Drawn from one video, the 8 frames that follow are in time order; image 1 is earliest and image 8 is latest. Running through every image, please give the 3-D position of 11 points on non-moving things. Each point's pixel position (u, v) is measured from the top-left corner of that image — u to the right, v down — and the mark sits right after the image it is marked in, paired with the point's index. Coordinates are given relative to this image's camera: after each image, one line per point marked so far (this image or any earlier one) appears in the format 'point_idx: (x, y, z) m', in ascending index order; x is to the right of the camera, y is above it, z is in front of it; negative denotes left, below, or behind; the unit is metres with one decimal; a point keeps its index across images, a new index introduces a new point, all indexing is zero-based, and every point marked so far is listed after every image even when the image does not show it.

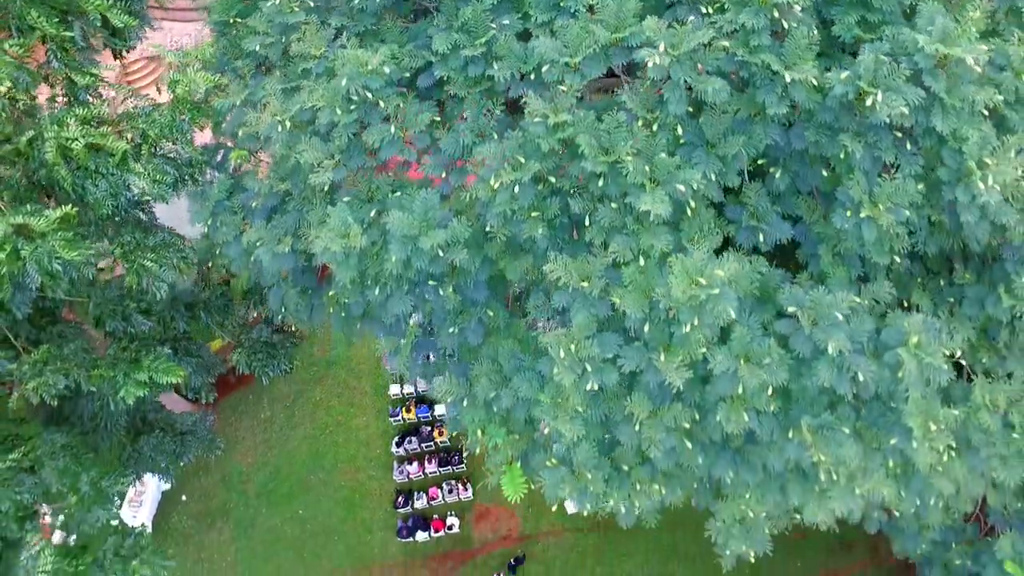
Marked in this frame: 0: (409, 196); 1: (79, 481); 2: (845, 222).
0: (-1.3, +1.2, +5.4) m
1: (-9.0, -4.0, +9.0) m
2: (+3.8, +0.8, +4.9) m
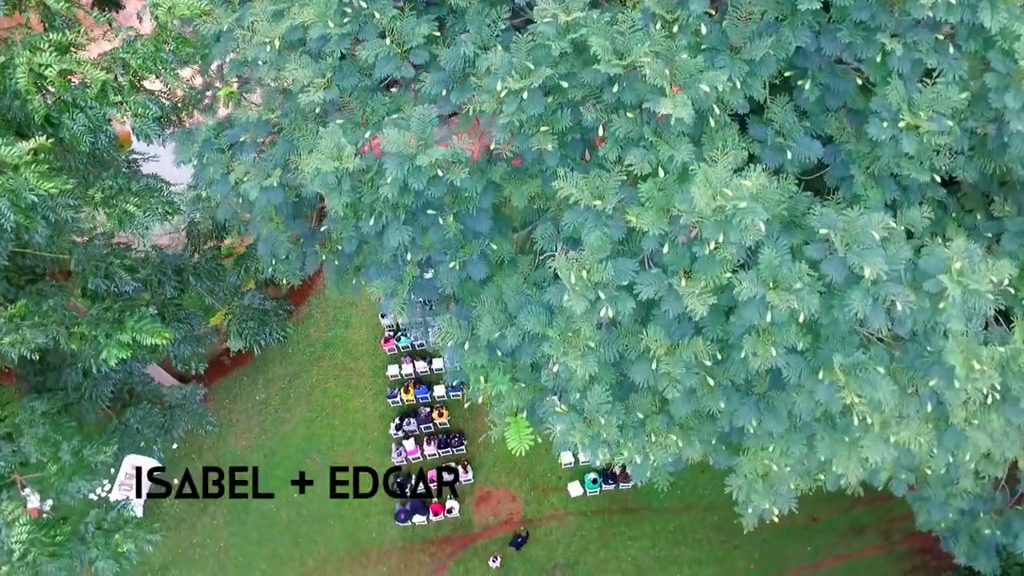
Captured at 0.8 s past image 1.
0: (-1.2, +2.0, +5.0) m
1: (-8.9, -3.2, +8.5) m
2: (+3.8, +1.6, +4.5) m
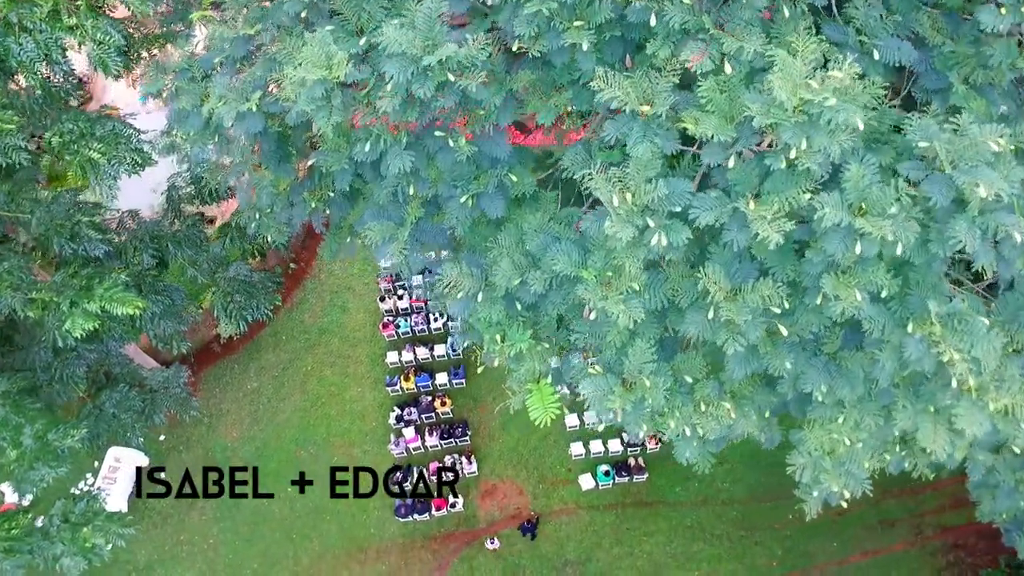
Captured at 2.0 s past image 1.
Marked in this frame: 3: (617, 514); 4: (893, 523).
0: (-1.0, +2.6, +4.2) m
1: (-8.7, -2.6, +7.7) m
2: (+4.1, +2.2, +3.6) m
3: (+3.3, -7.0, +13.5) m
4: (+11.5, -7.1, +13.1) m
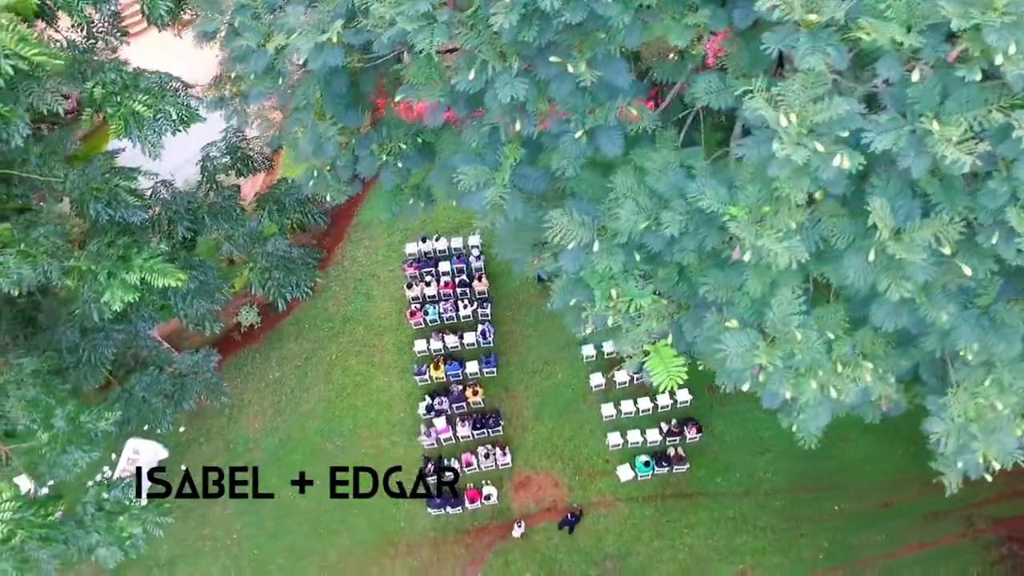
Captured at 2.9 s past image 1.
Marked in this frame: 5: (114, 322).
0: (+0.1, +3.1, +3.7) m
1: (-7.6, -2.1, +7.2) m
2: (+5.1, +2.7, +3.2) m
3: (+4.3, -6.5, +13.0) m
4: (+12.5, -6.6, +12.6) m
5: (-7.9, -0.7, +8.6) m
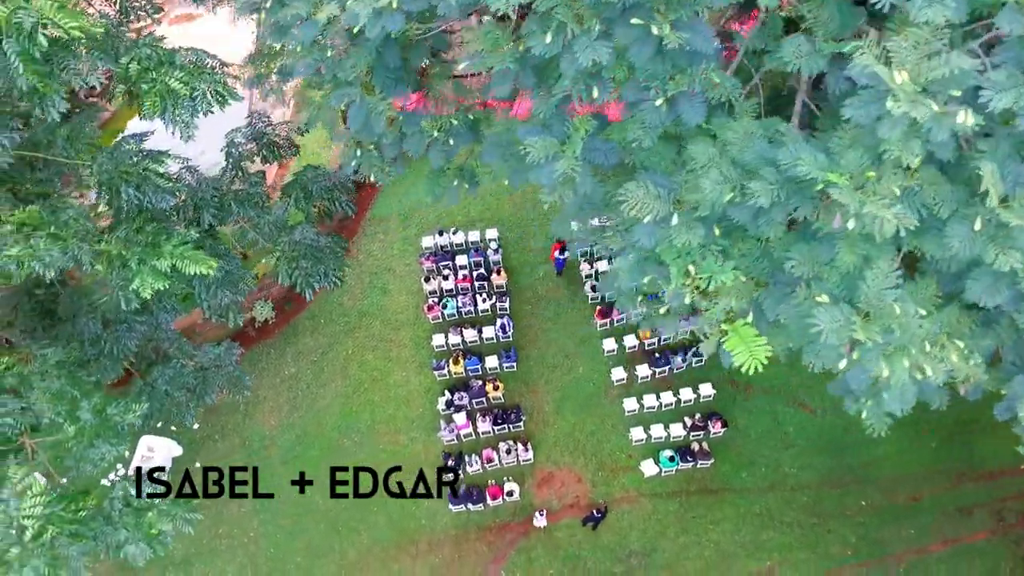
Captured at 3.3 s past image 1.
0: (+0.7, +3.3, +3.5) m
1: (-6.9, -1.9, +6.9) m
2: (+5.8, +2.9, +3.0) m
3: (+5.0, -6.3, +12.8) m
4: (+13.2, -6.3, +12.4) m
5: (-7.3, -0.5, +8.4) m
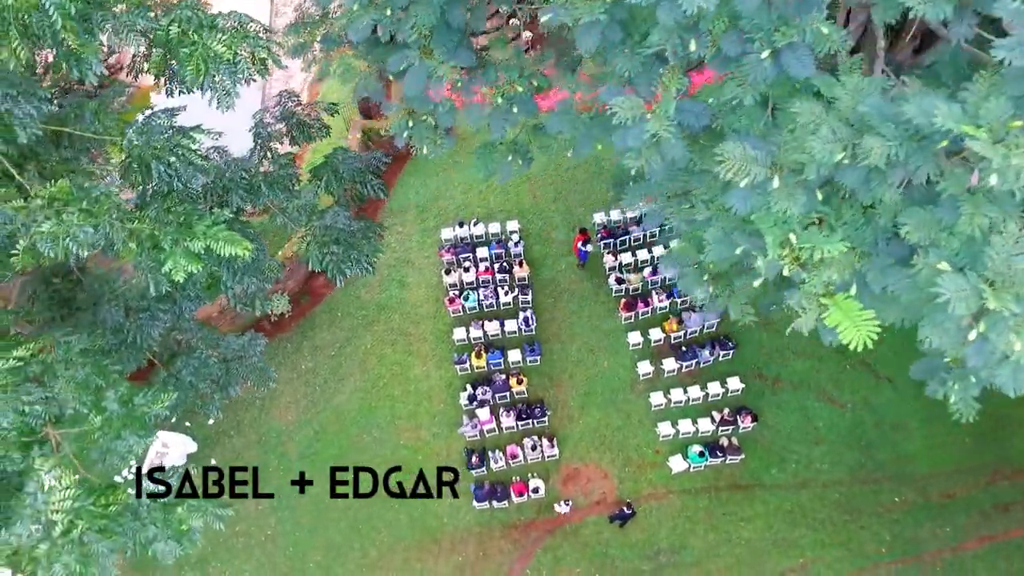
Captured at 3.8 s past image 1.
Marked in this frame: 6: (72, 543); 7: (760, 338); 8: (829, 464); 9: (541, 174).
0: (+1.5, +3.6, +3.2) m
1: (-6.2, -1.7, +6.6) m
2: (+6.5, +3.2, +2.6) m
3: (+5.7, -6.1, +12.5) m
4: (+13.9, -6.1, +12.1) m
5: (-6.5, -0.3, +8.1) m
6: (-5.7, -3.3, +5.7) m
7: (+7.8, -1.6, +13.8) m
8: (+9.3, -5.1, +12.7) m
9: (+1.0, +4.0, +15.6) m
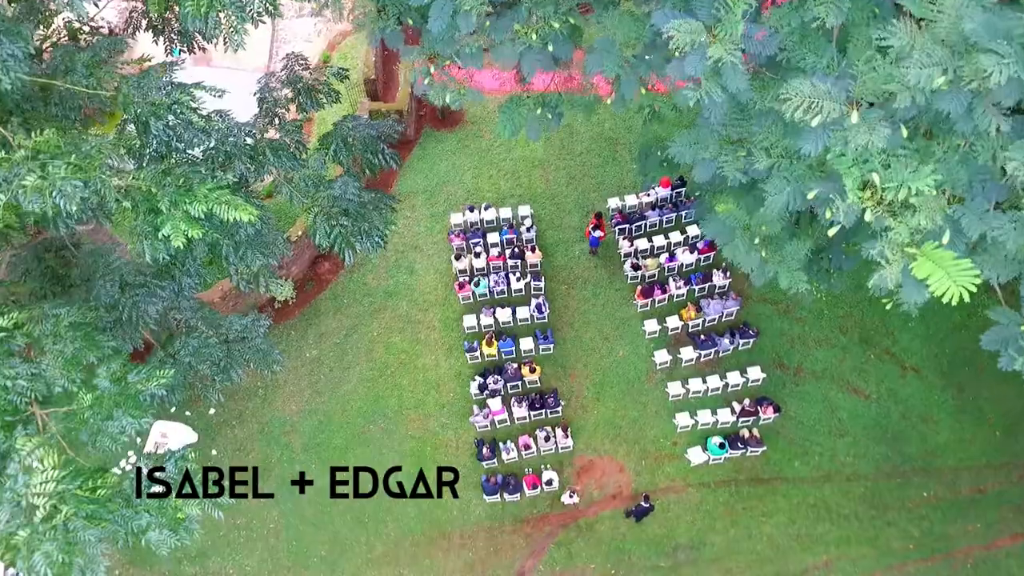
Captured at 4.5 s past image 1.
0: (+1.8, +4.0, +2.7) m
1: (-5.9, -1.2, +6.1) m
2: (+6.9, +3.6, +2.2) m
3: (+6.0, -5.7, +12.0) m
4: (+14.2, -5.7, +11.7) m
5: (-6.2, +0.2, +7.6) m
6: (-5.4, -2.9, +5.2) m
7: (+8.2, -1.2, +13.3) m
8: (+9.6, -4.8, +12.2) m
9: (+1.4, +4.4, +15.1) m
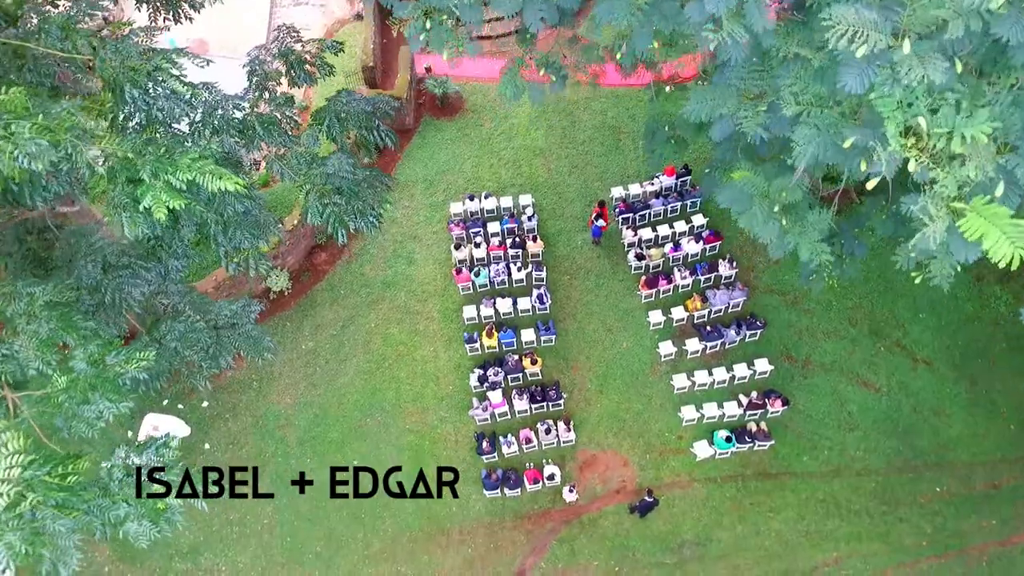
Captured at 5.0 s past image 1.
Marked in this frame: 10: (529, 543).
0: (+1.9, +4.3, +2.4) m
1: (-5.8, -0.9, +5.8) m
2: (+6.9, +3.9, +1.8) m
3: (+6.1, -5.4, +11.6) m
4: (+14.3, -5.4, +11.3) m
5: (-6.2, +0.5, +7.3) m
6: (-5.4, -2.6, +4.9) m
7: (+8.2, -0.9, +12.9) m
8: (+9.6, -4.5, +11.9) m
9: (+1.4, +4.7, +14.8) m
10: (+0.4, -6.7, +11.4) m
